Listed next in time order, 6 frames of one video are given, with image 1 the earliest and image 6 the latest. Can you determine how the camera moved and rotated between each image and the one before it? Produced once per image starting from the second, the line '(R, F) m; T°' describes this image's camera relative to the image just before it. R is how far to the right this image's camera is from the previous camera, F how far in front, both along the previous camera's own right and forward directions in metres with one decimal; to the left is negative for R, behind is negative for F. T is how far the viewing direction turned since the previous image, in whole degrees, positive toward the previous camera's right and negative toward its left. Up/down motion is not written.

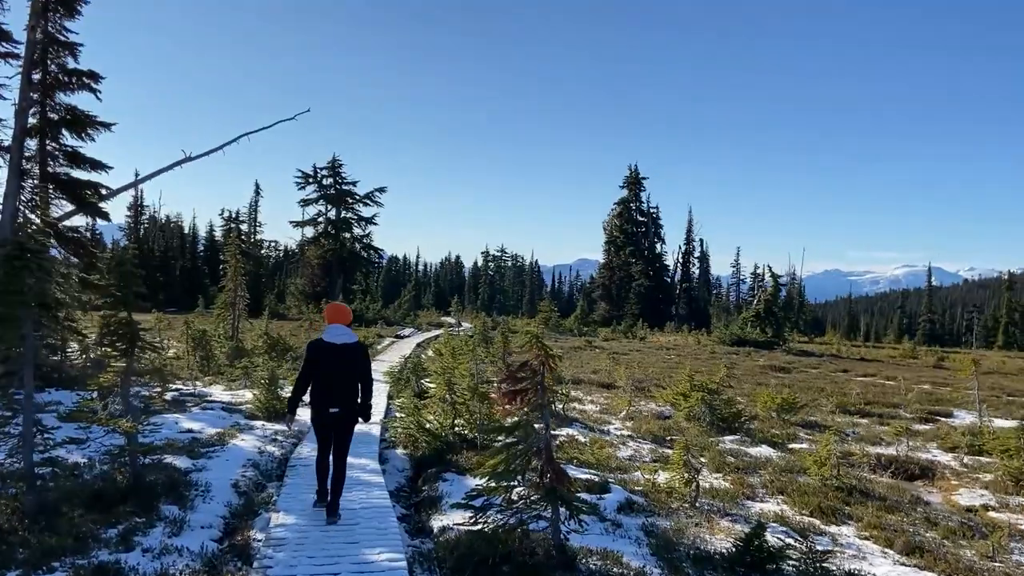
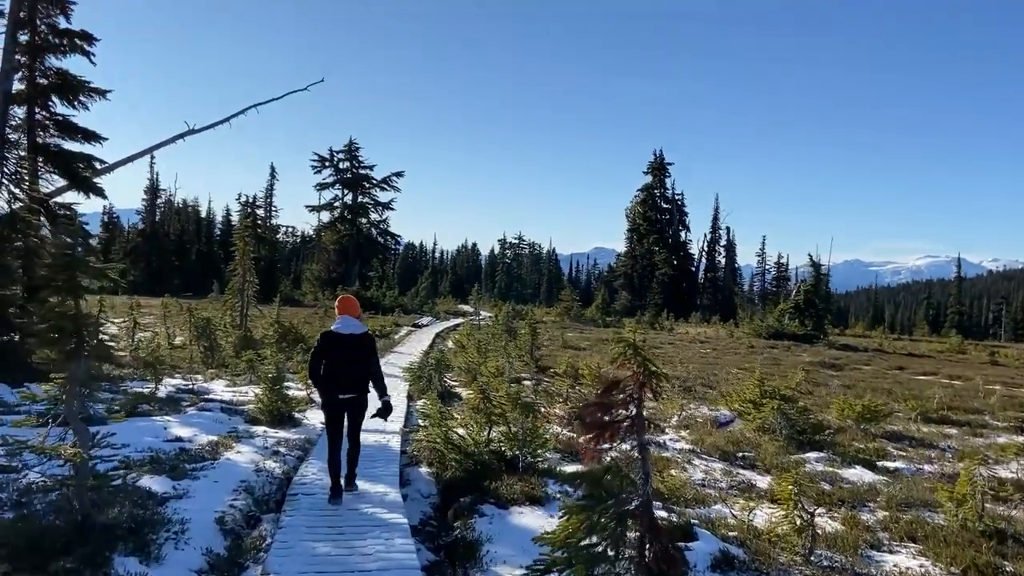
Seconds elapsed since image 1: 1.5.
(-0.4, +1.9) m; -1°
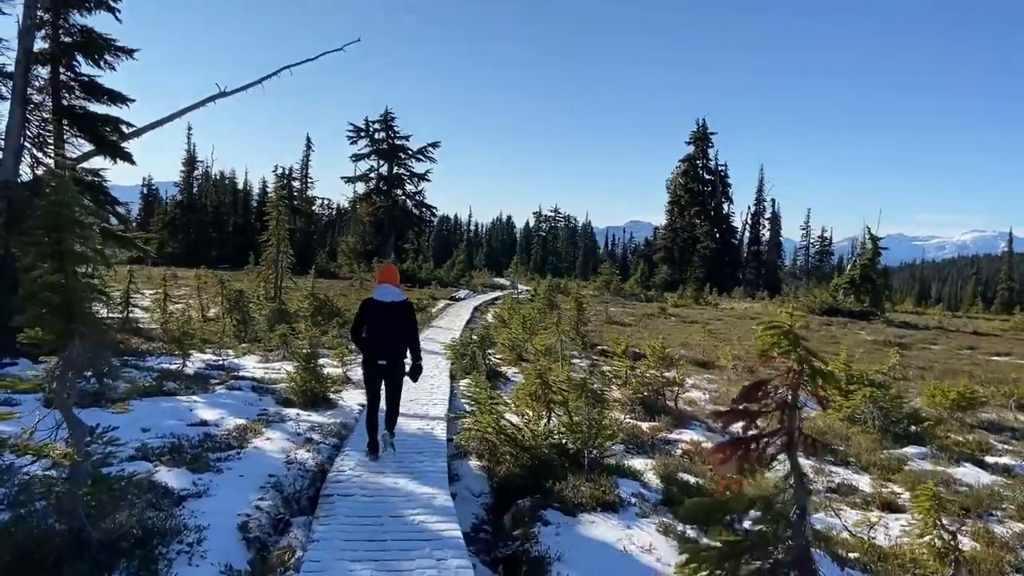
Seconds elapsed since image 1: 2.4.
(-0.3, +1.1) m; -2°
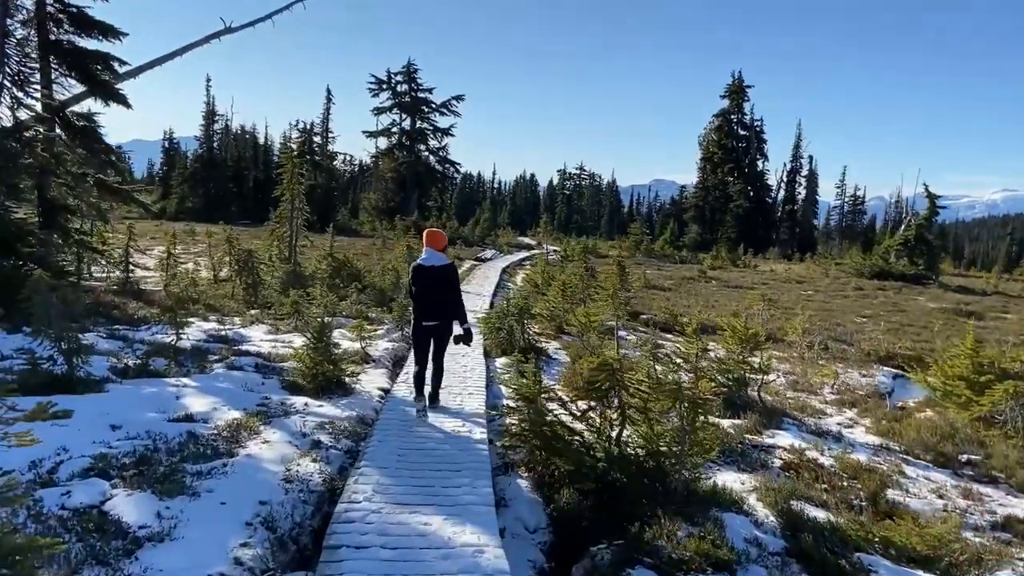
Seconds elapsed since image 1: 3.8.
(-0.3, +1.9) m; -2°
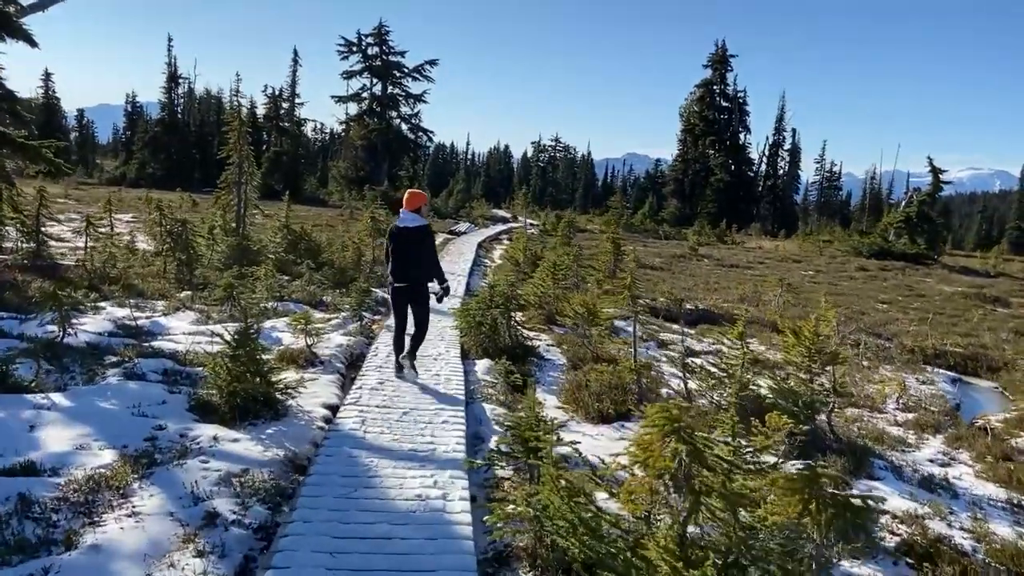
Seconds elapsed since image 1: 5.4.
(-0.1, +2.3) m; +2°
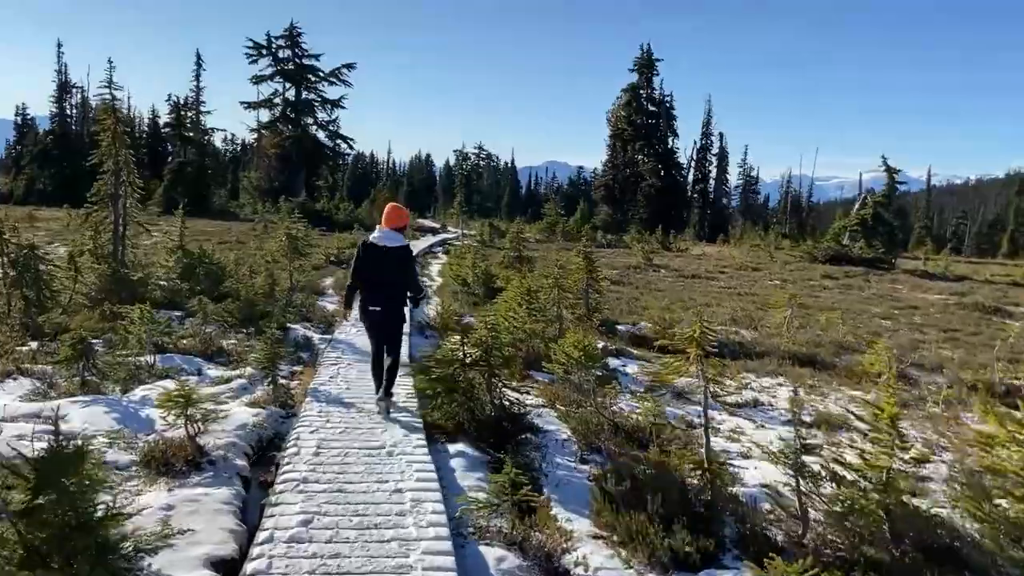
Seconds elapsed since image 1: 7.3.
(-0.5, +2.9) m; +6°
